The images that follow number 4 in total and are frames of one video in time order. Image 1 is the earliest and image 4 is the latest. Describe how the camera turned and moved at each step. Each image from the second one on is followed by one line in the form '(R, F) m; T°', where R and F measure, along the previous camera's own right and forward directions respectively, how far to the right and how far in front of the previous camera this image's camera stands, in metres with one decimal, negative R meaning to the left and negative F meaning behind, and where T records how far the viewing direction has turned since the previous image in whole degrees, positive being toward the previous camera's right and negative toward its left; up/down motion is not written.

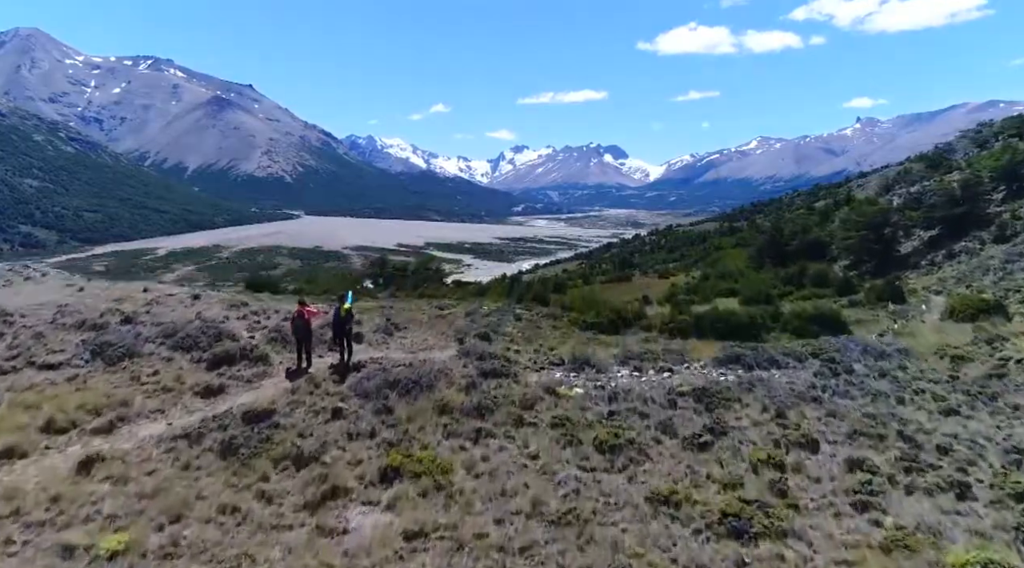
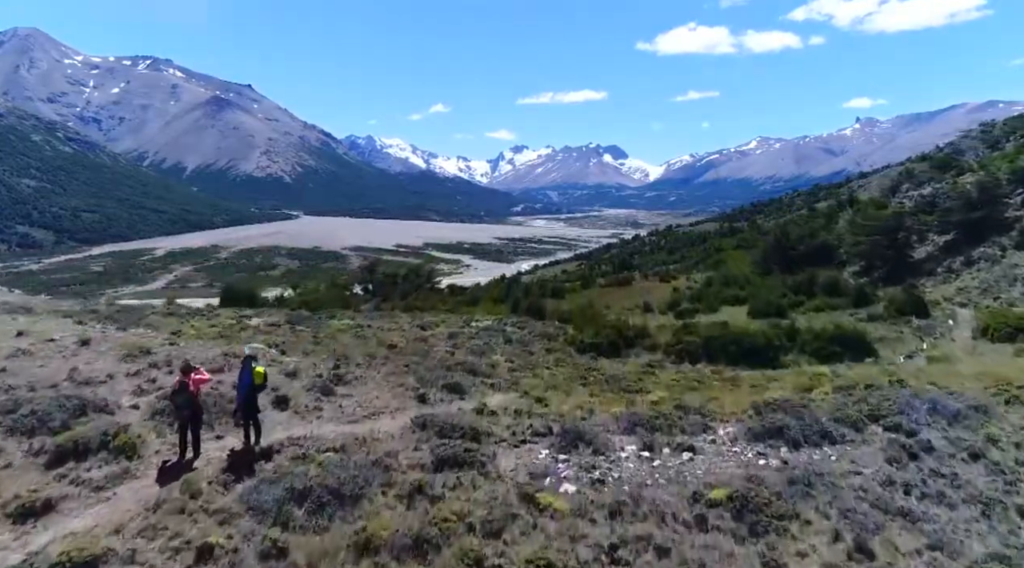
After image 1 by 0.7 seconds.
(+0.3, +2.5) m; 0°
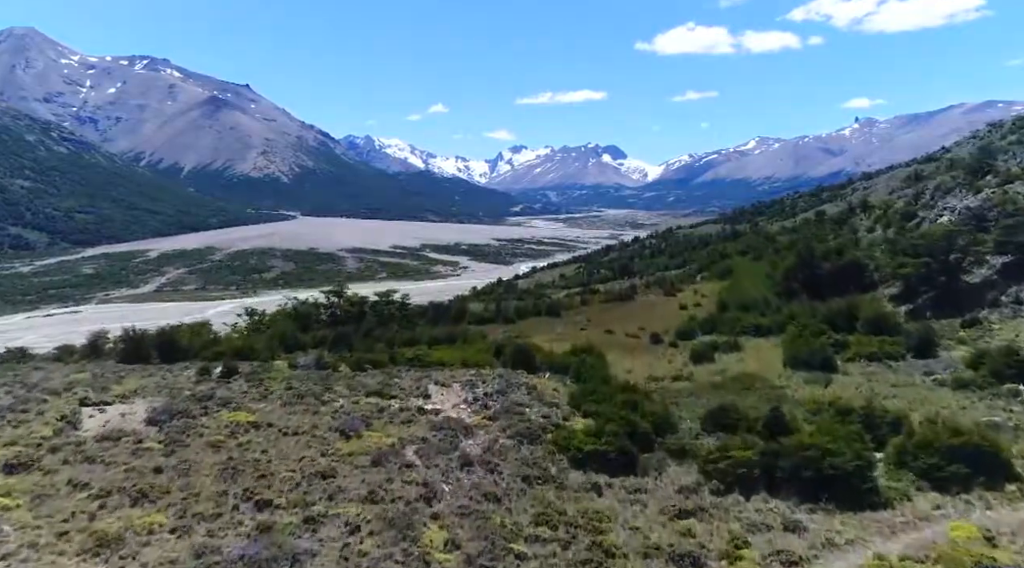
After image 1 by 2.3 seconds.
(+0.7, +7.5) m; 0°
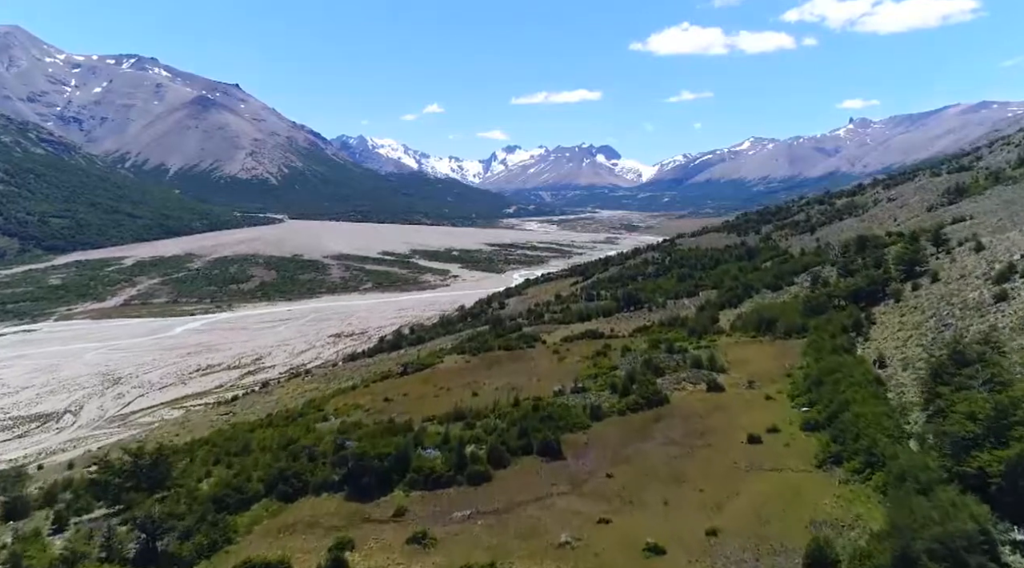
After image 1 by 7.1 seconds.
(+1.2, +29.1) m; 0°
